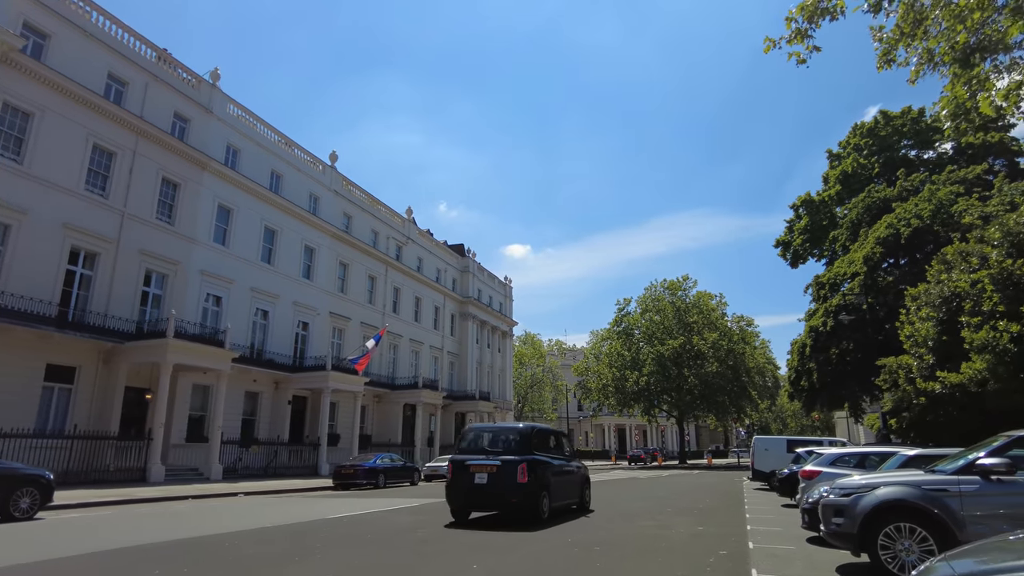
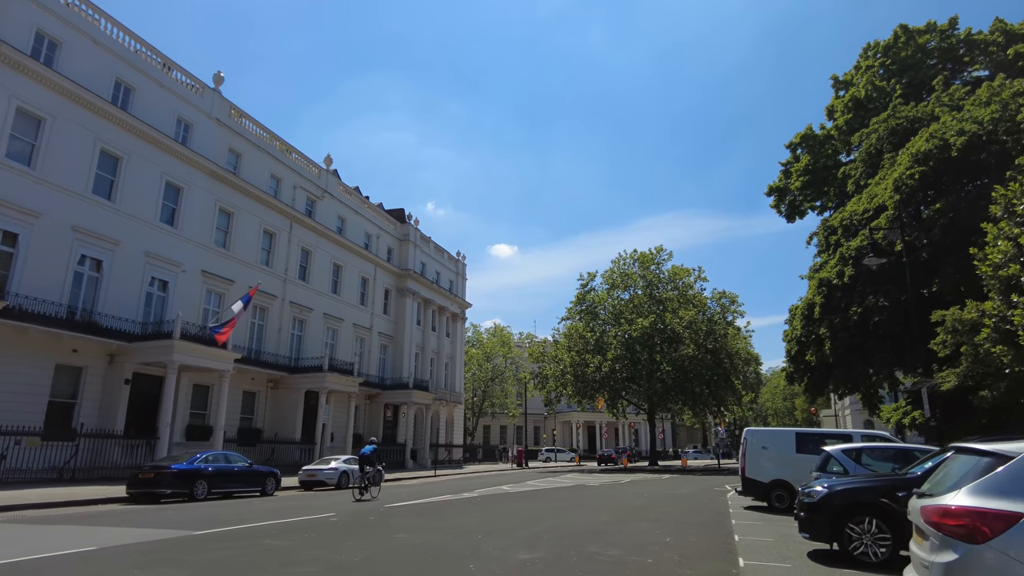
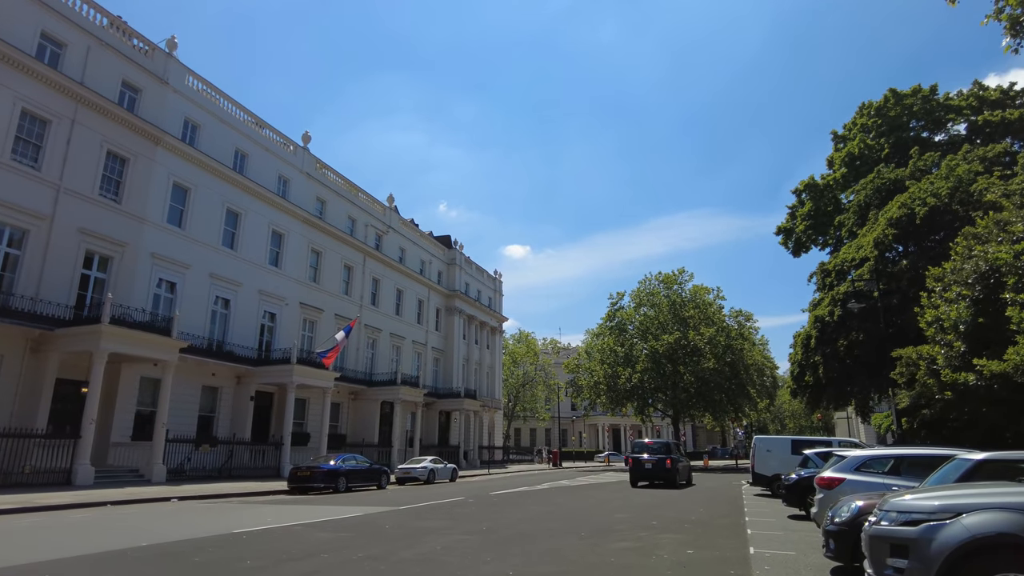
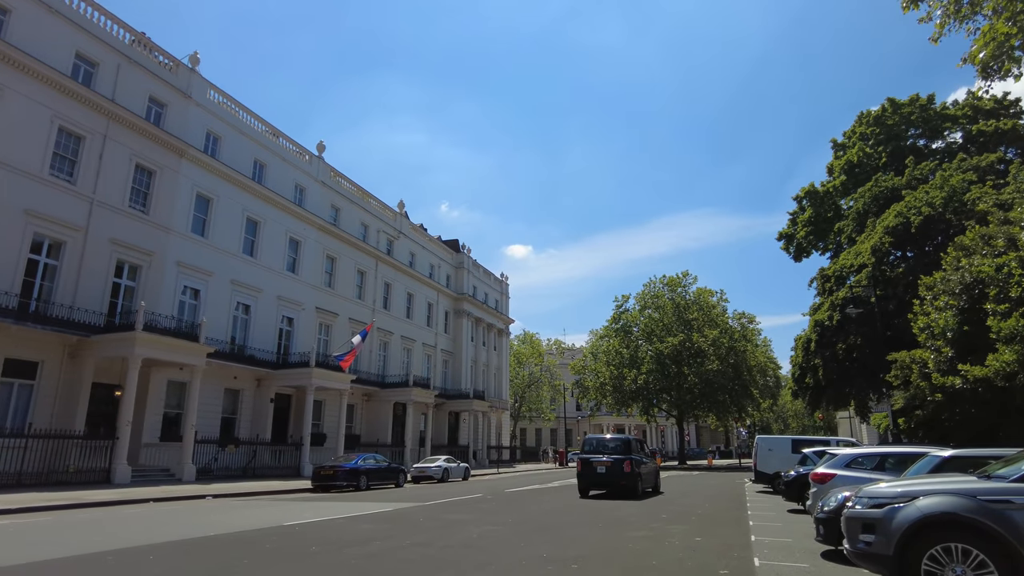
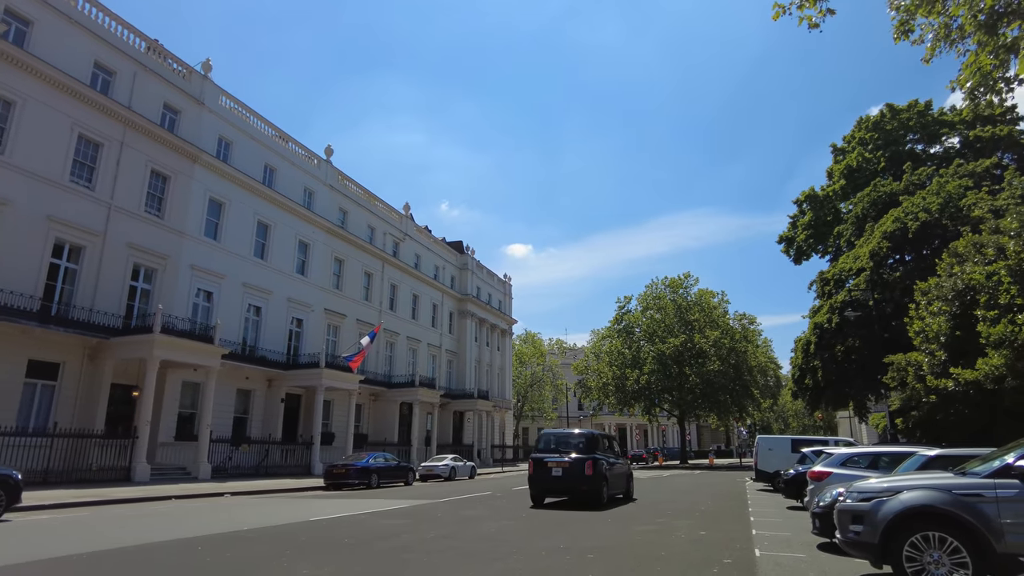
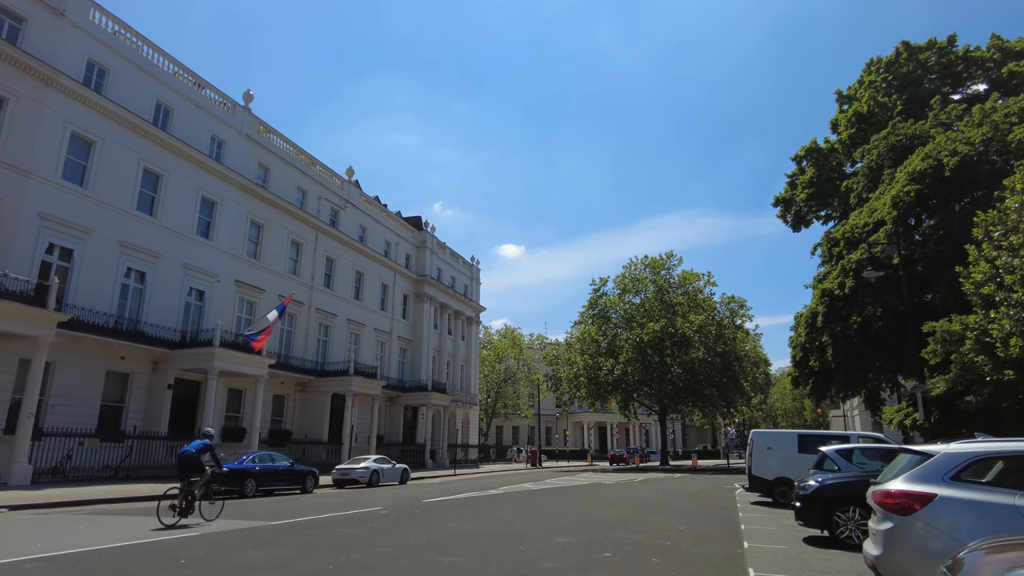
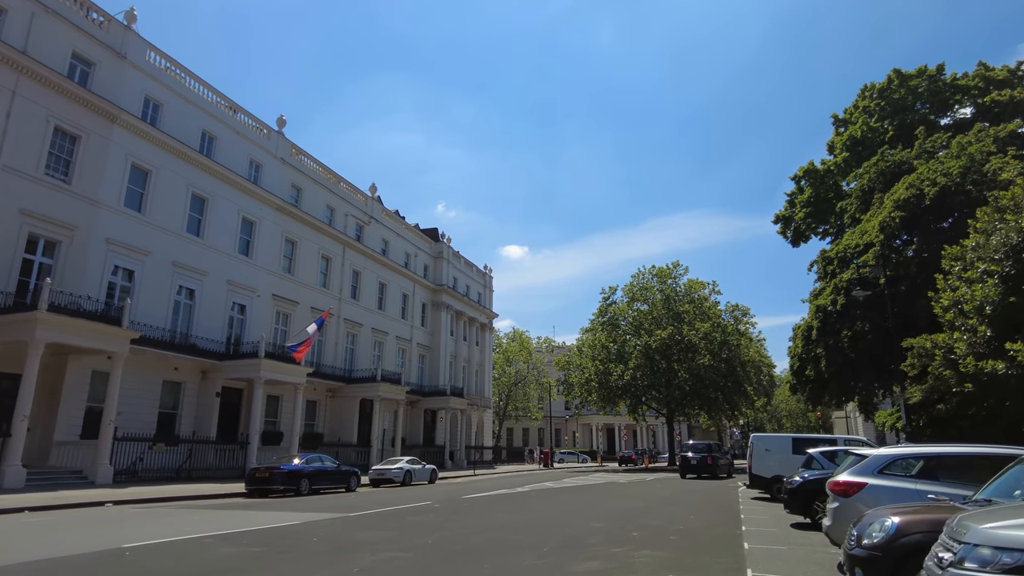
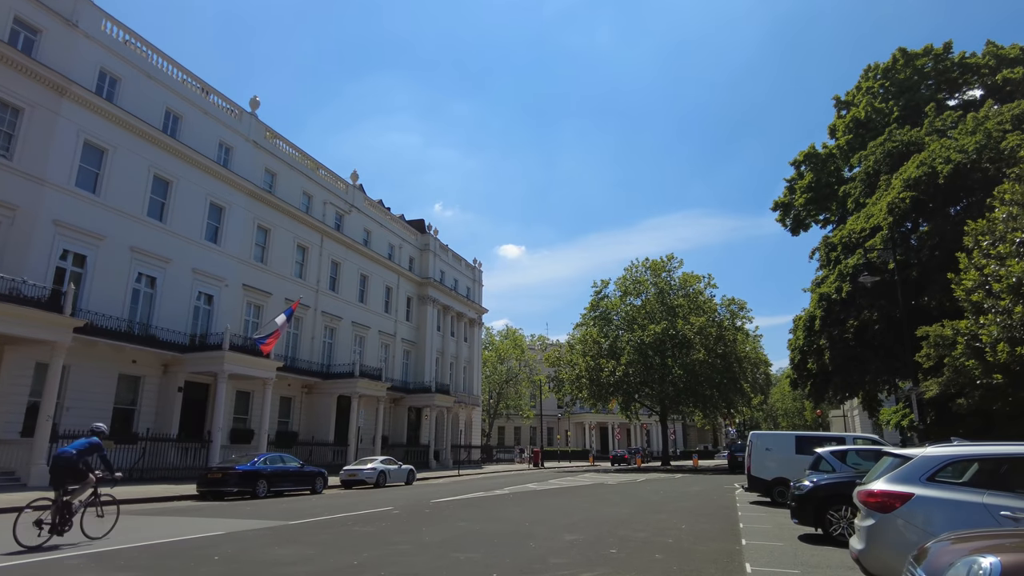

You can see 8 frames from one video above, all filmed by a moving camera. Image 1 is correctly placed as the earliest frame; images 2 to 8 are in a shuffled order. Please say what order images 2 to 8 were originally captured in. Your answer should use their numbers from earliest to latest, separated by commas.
5, 4, 3, 7, 8, 6, 2
